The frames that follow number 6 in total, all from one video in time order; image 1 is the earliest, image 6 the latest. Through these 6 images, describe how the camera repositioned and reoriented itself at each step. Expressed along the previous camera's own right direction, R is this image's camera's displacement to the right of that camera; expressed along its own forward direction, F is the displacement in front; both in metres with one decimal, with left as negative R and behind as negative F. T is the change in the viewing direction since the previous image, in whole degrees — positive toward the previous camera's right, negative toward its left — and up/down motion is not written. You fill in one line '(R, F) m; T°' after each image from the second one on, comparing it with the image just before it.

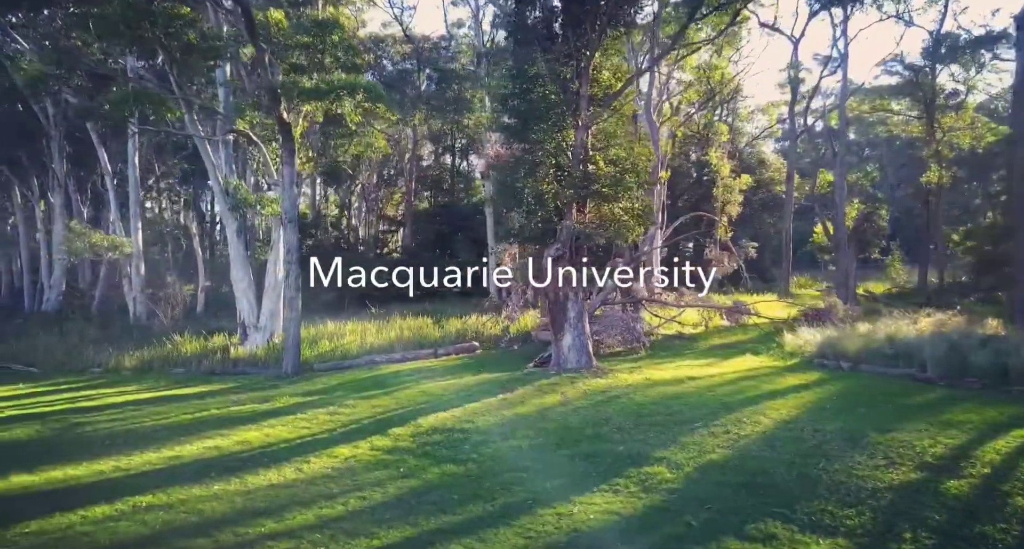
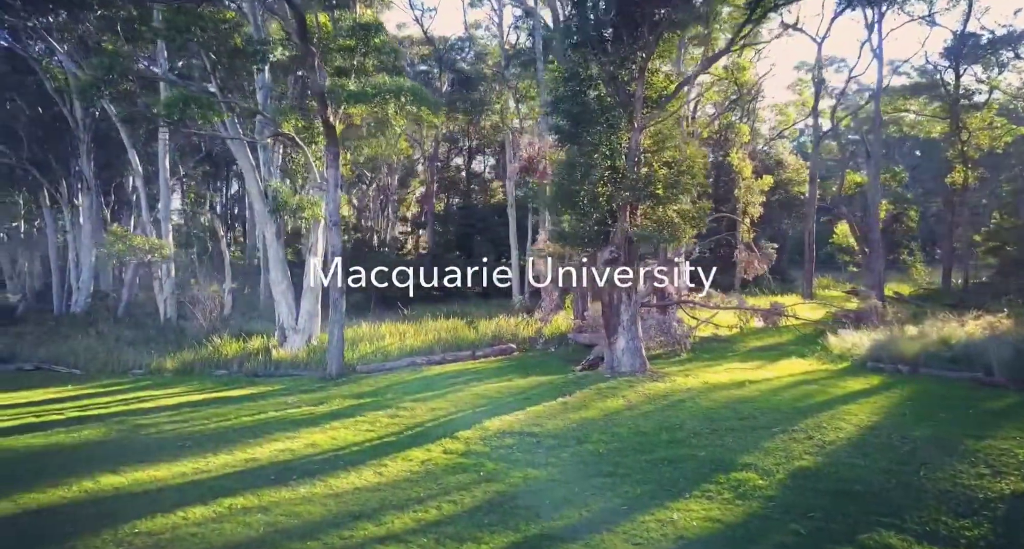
(-0.4, 0.0) m; -1°
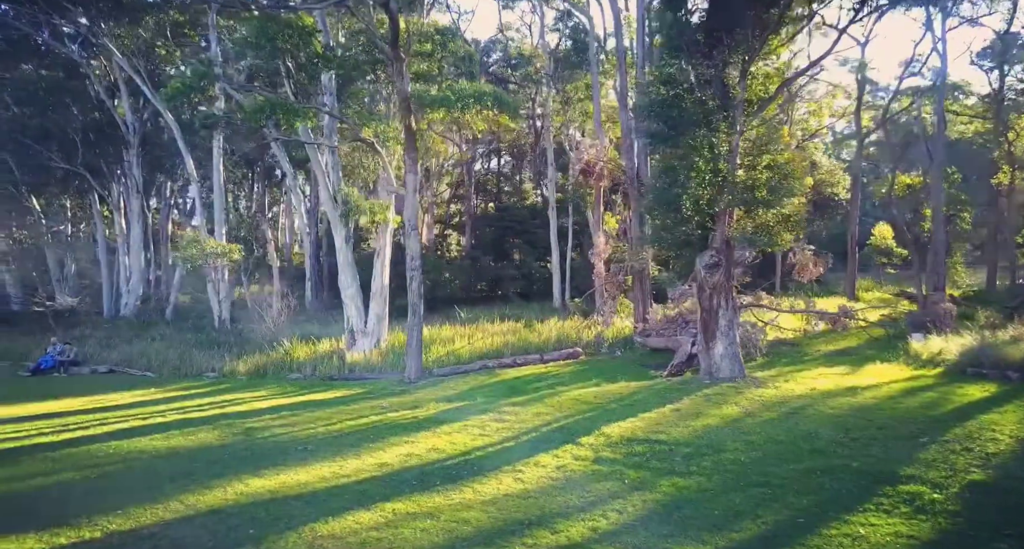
(-0.8, 0.0) m; -2°
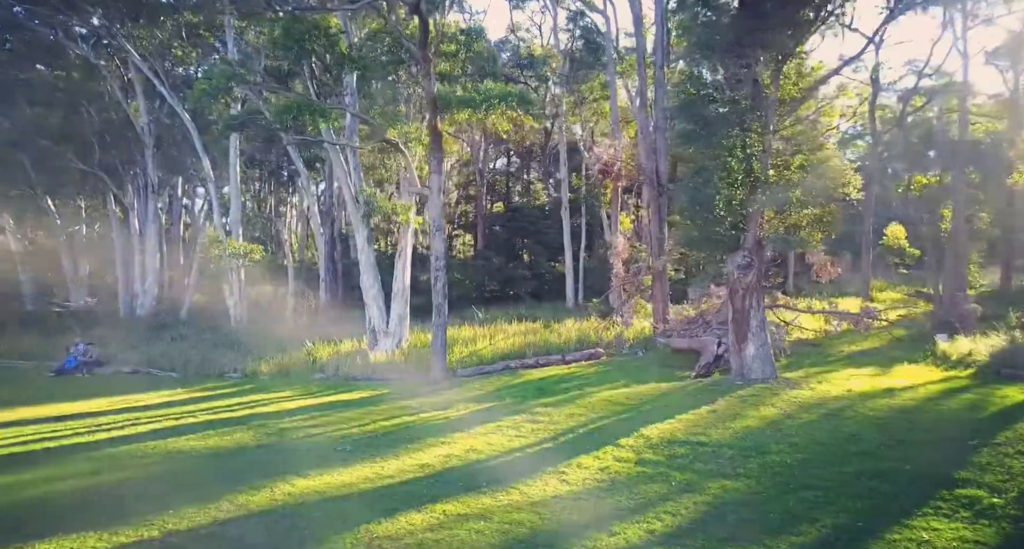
(-0.2, 0.0) m; -1°
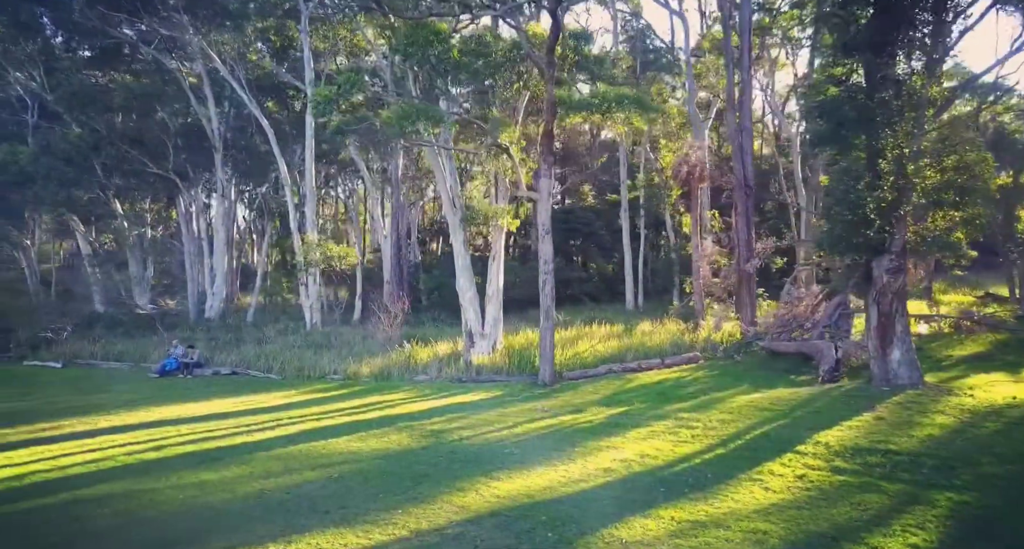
(-1.1, 0.0) m; -4°
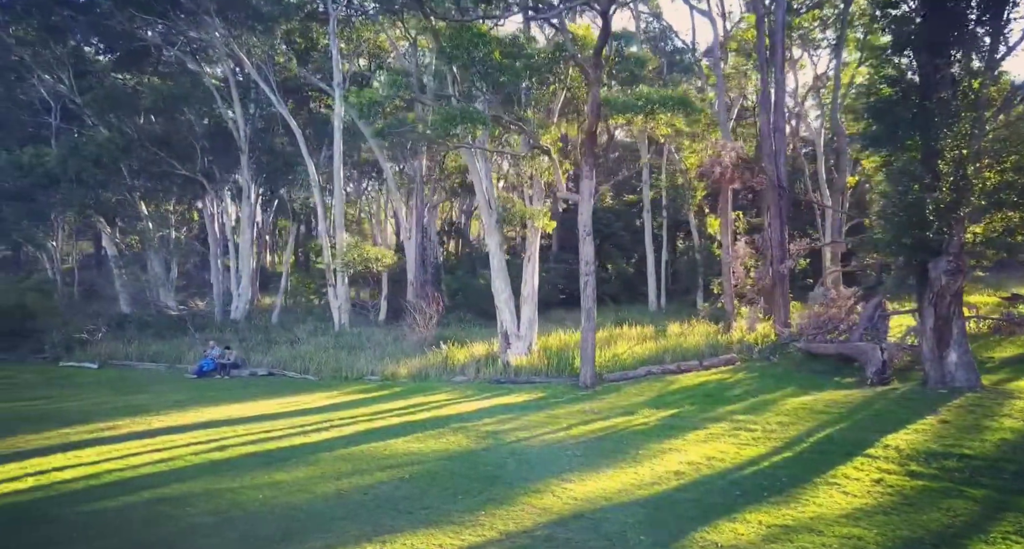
(-0.4, 0.0) m; -1°
